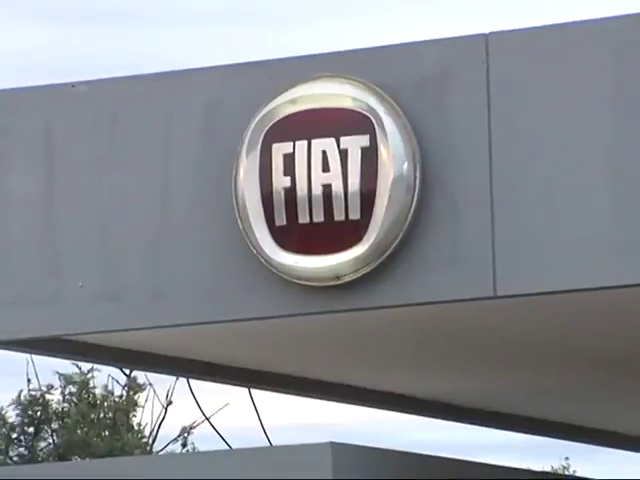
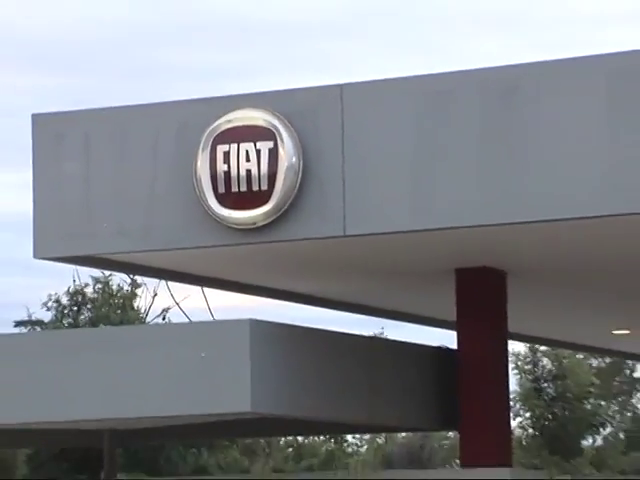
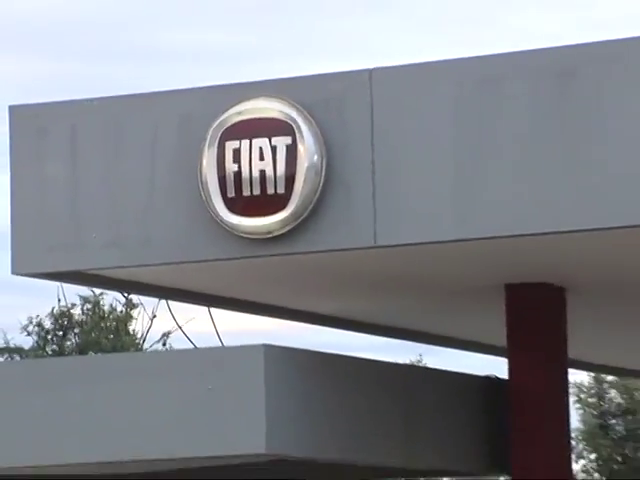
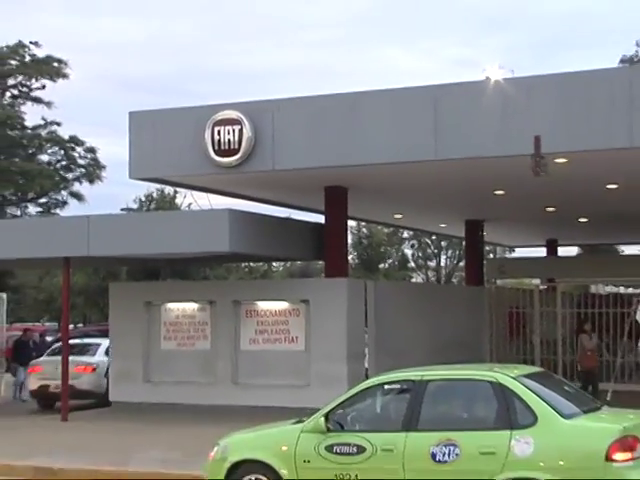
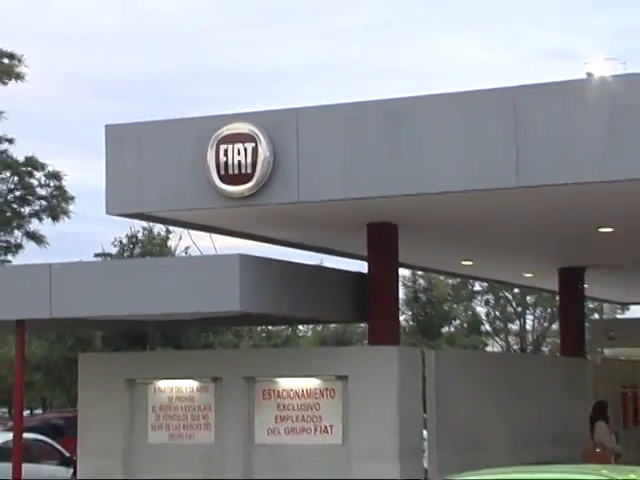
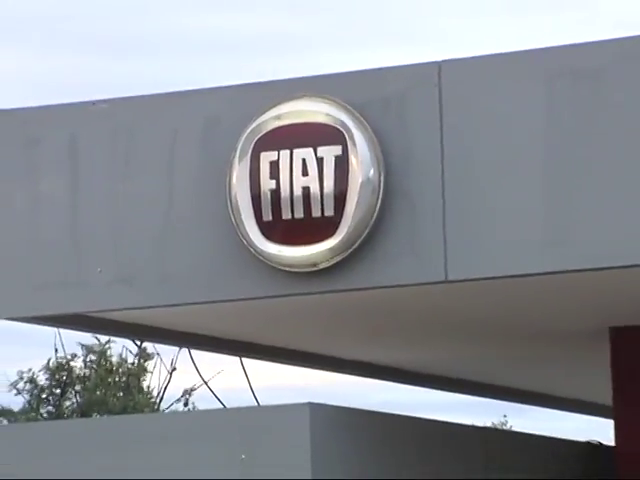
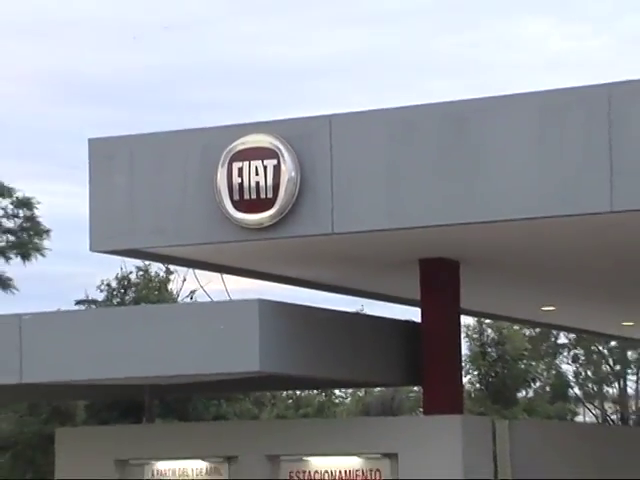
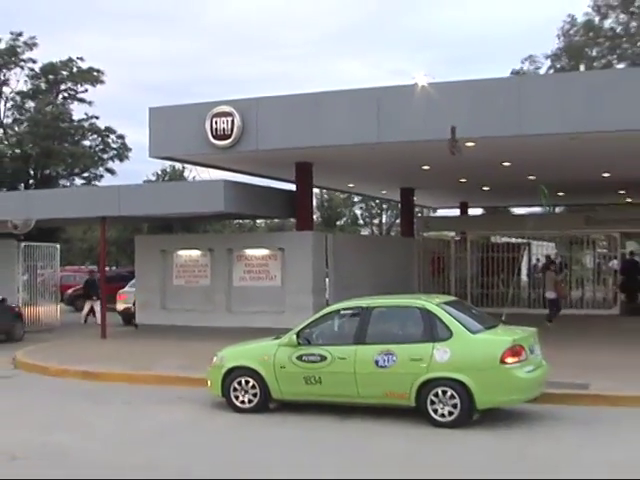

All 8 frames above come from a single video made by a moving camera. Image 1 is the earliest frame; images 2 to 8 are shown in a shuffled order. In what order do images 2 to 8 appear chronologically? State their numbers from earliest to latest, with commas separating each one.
6, 3, 2, 7, 5, 4, 8
